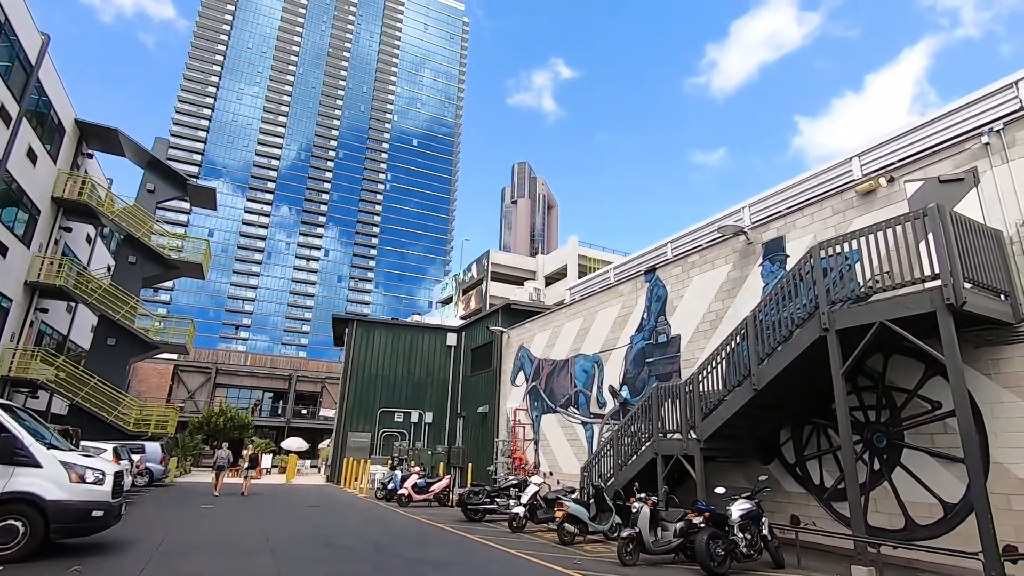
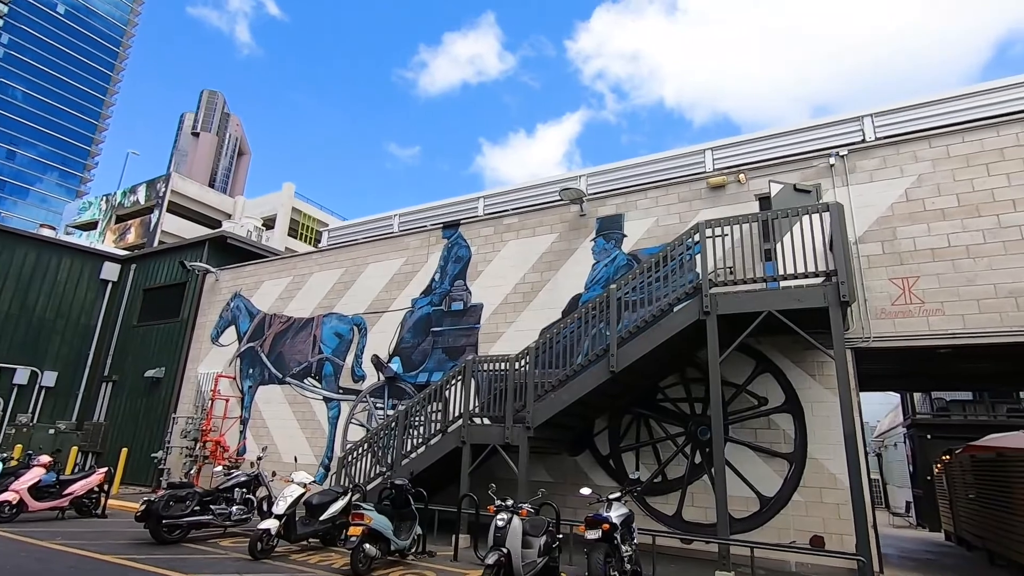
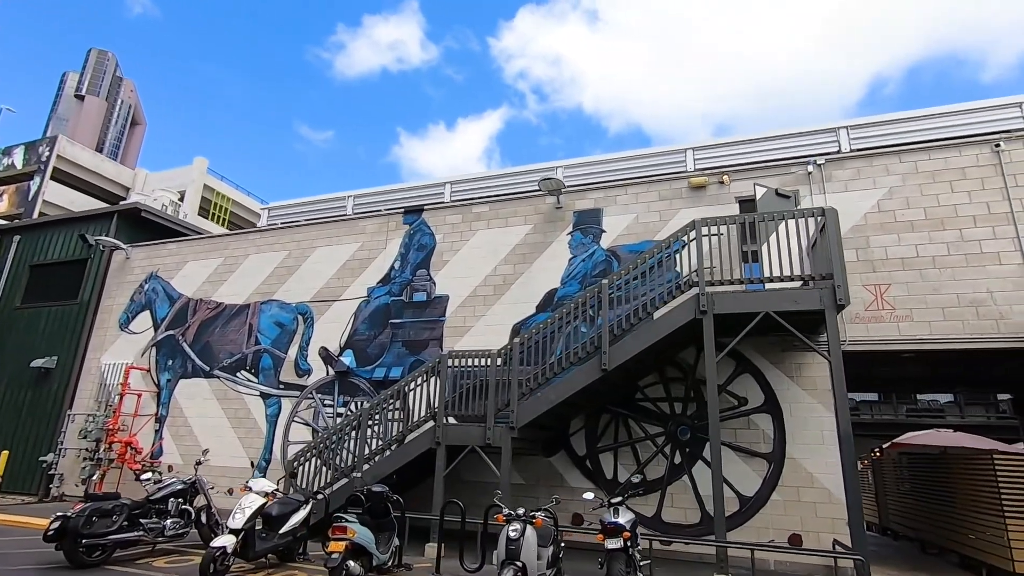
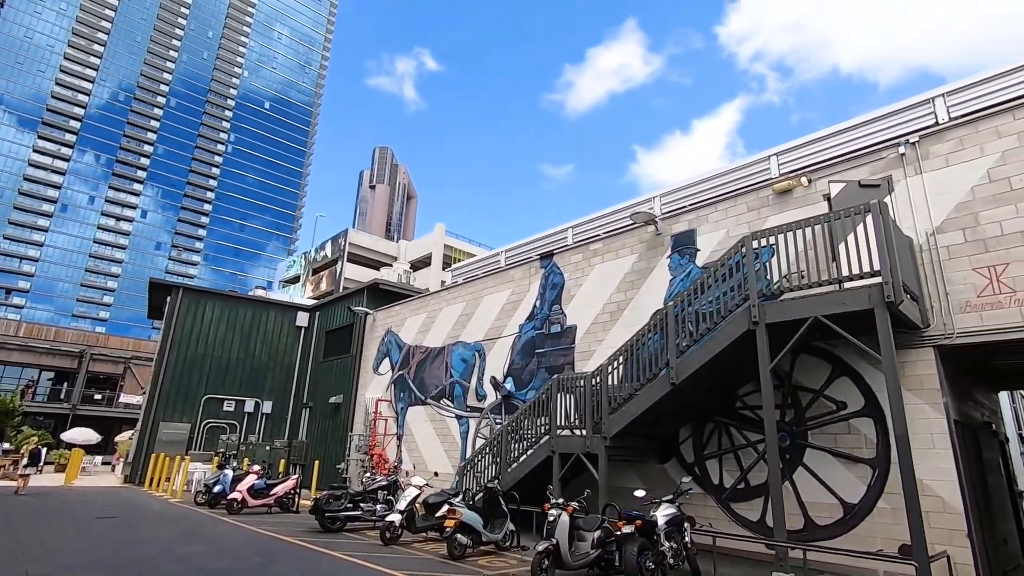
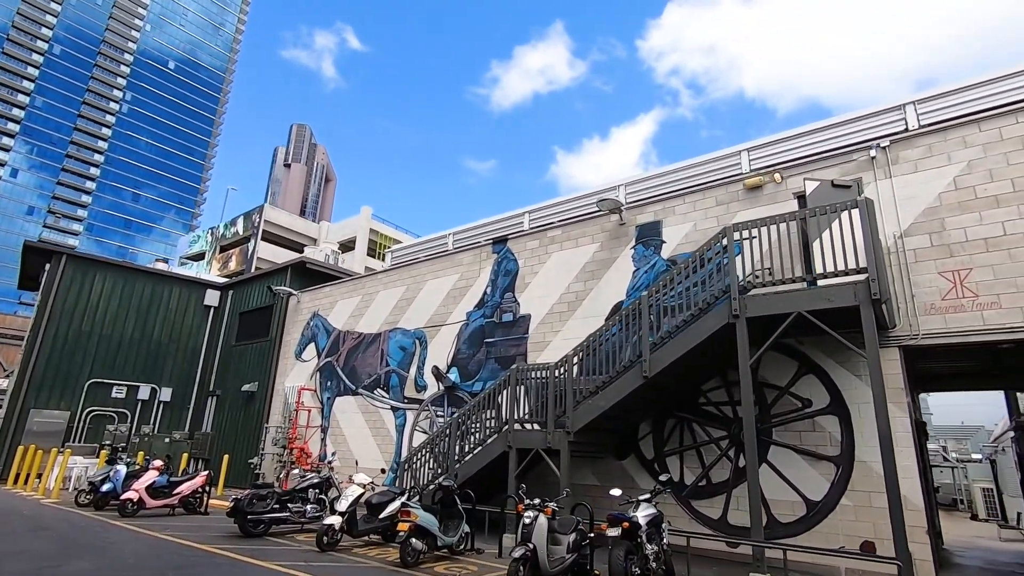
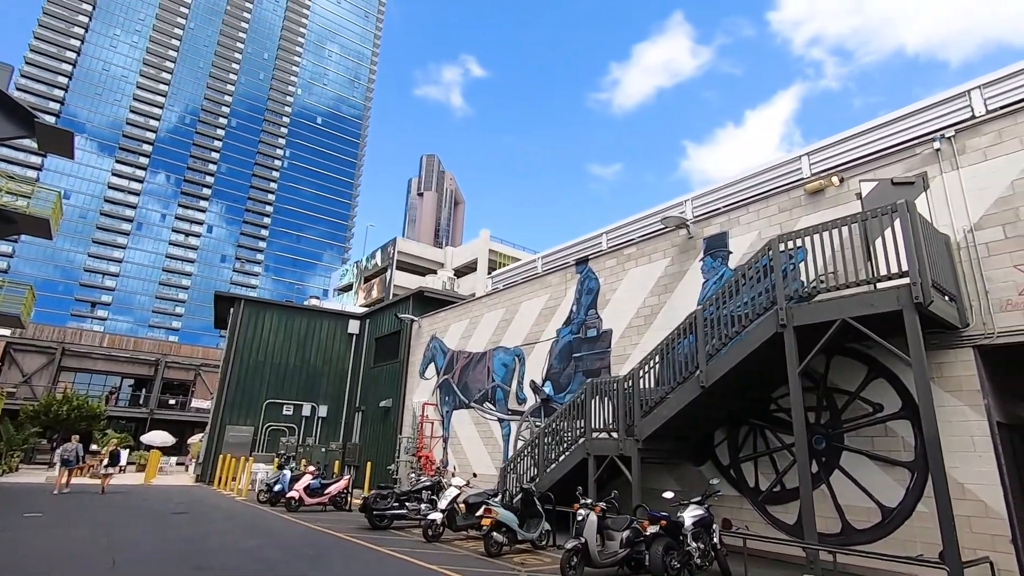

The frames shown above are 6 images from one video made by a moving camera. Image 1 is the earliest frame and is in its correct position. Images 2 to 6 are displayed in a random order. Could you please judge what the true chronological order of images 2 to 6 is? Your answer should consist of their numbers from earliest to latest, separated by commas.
6, 4, 5, 2, 3
